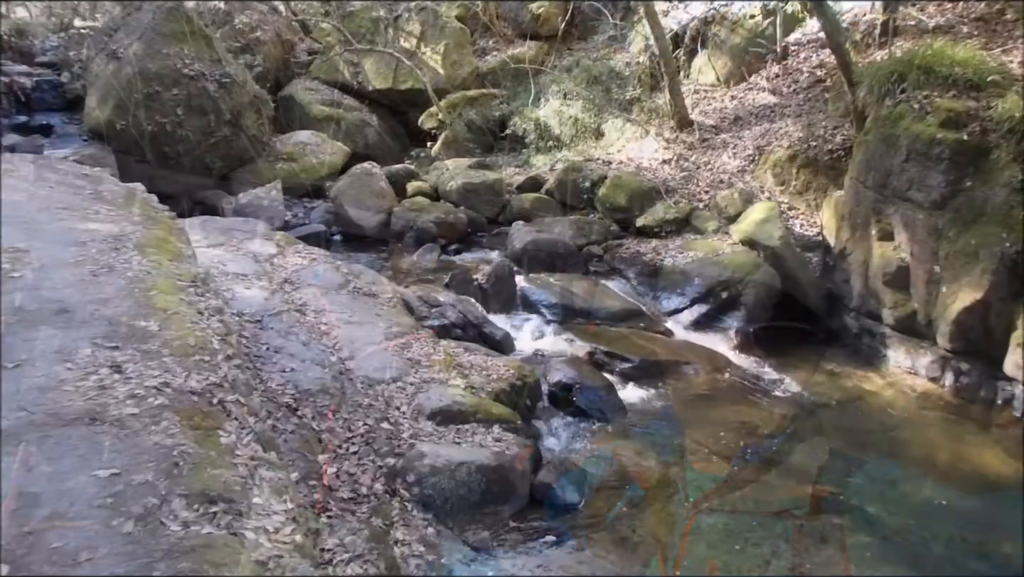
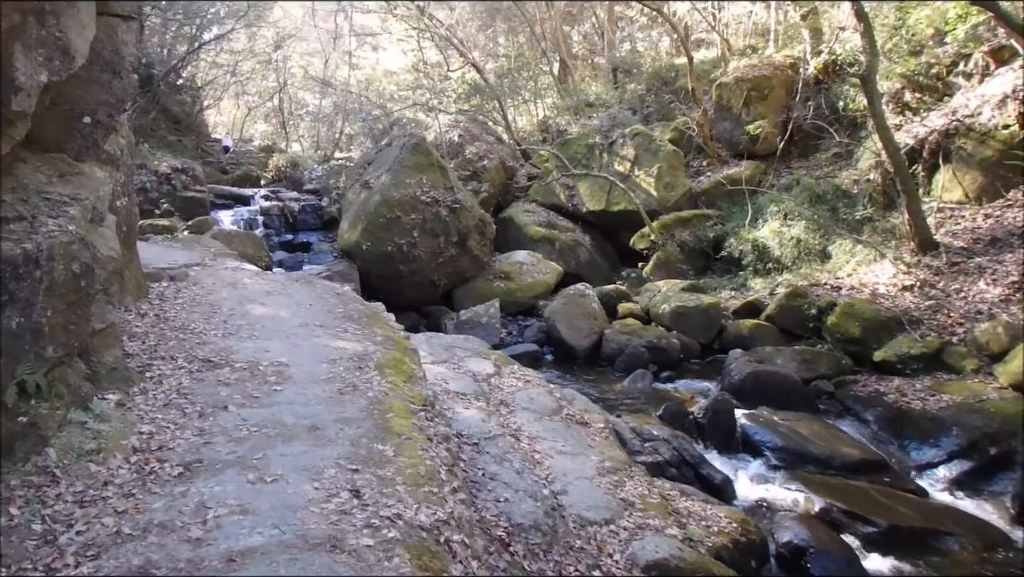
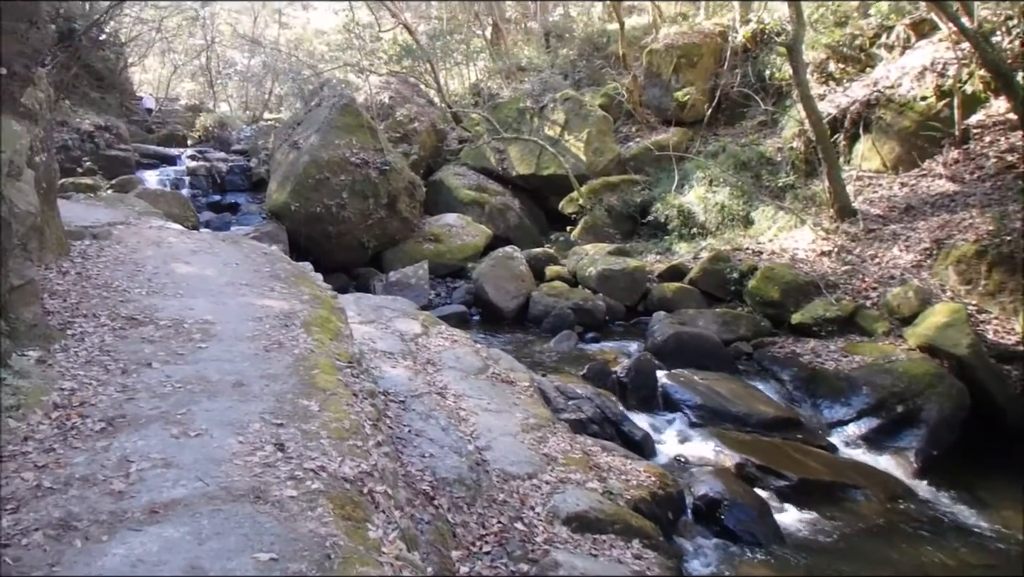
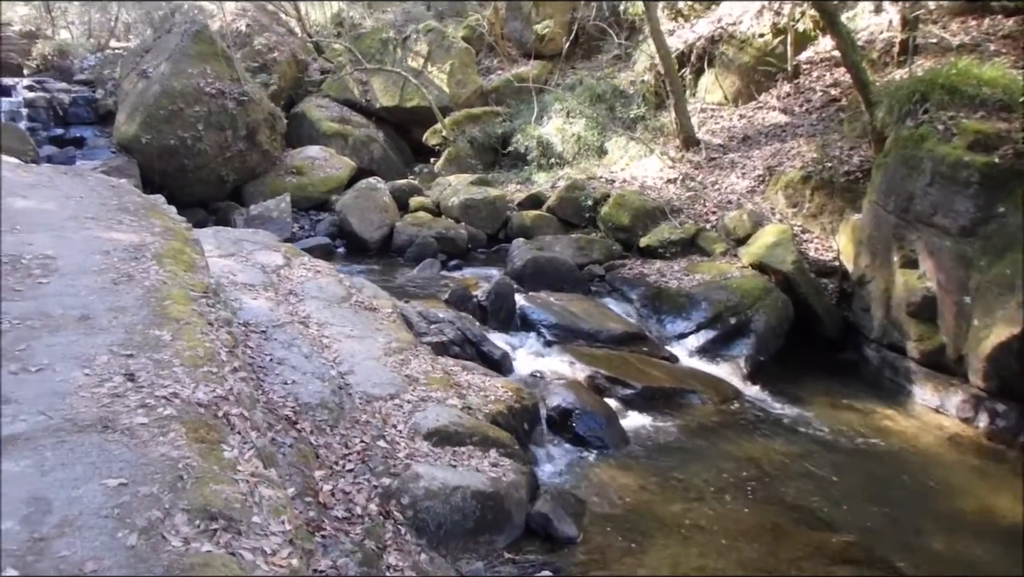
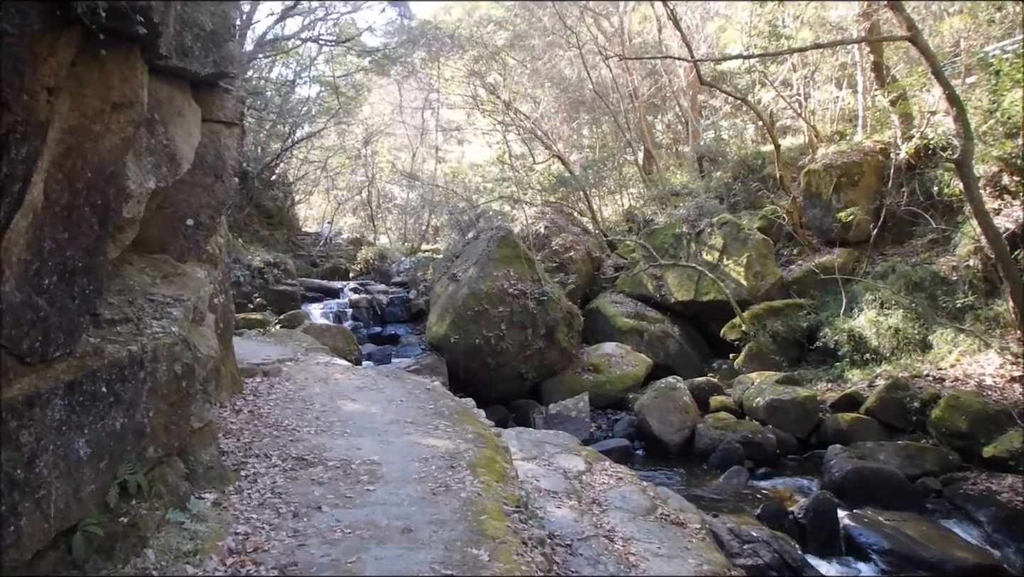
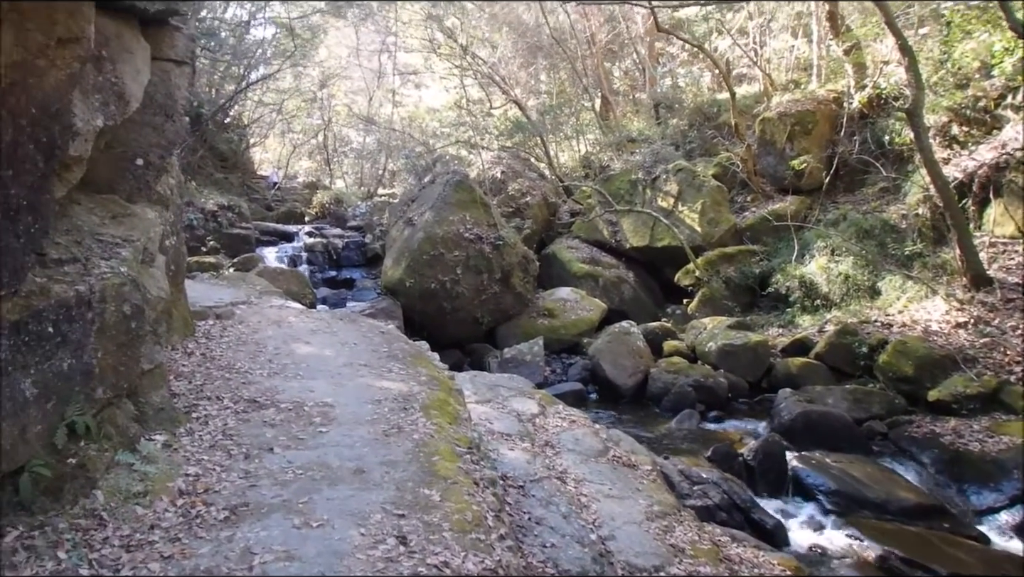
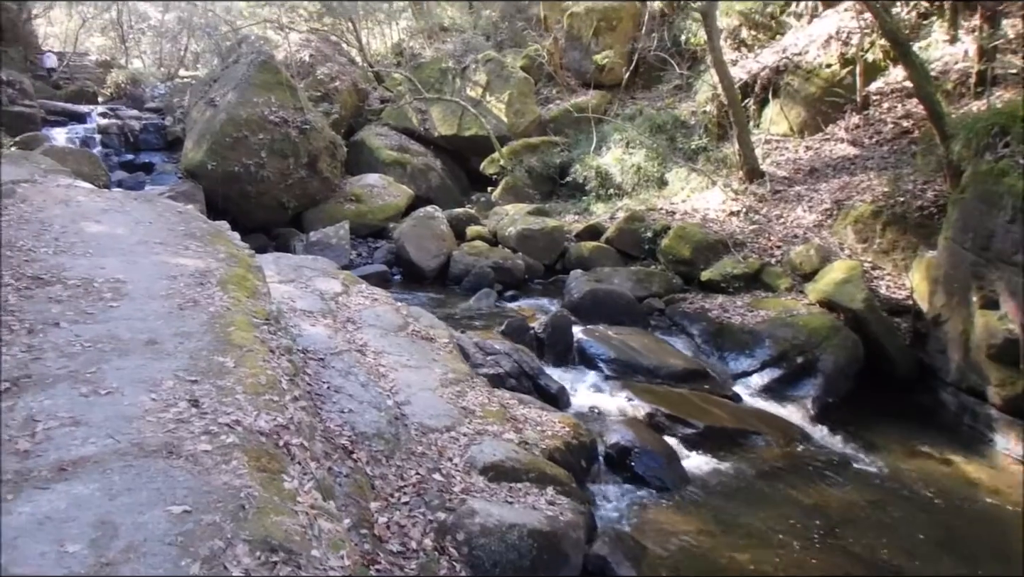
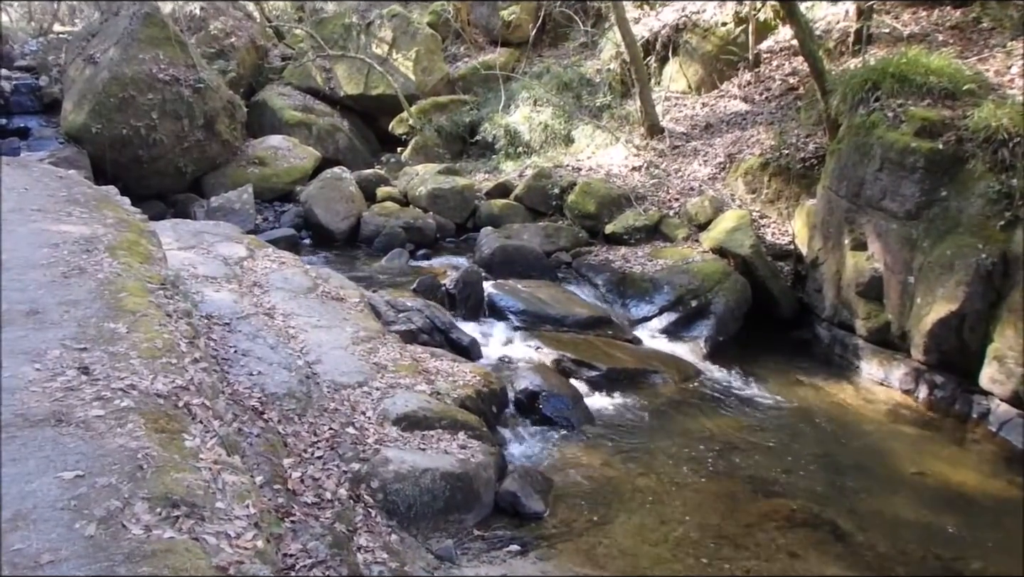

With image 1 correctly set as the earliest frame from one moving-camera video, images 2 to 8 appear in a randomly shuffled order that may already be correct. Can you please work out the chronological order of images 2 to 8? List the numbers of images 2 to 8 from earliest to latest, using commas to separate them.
8, 4, 7, 3, 2, 6, 5
